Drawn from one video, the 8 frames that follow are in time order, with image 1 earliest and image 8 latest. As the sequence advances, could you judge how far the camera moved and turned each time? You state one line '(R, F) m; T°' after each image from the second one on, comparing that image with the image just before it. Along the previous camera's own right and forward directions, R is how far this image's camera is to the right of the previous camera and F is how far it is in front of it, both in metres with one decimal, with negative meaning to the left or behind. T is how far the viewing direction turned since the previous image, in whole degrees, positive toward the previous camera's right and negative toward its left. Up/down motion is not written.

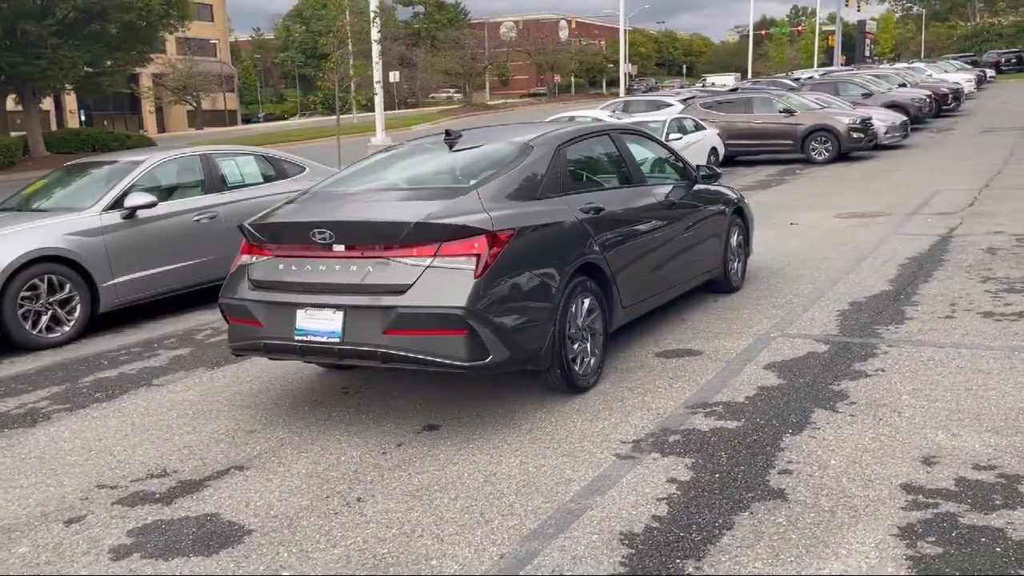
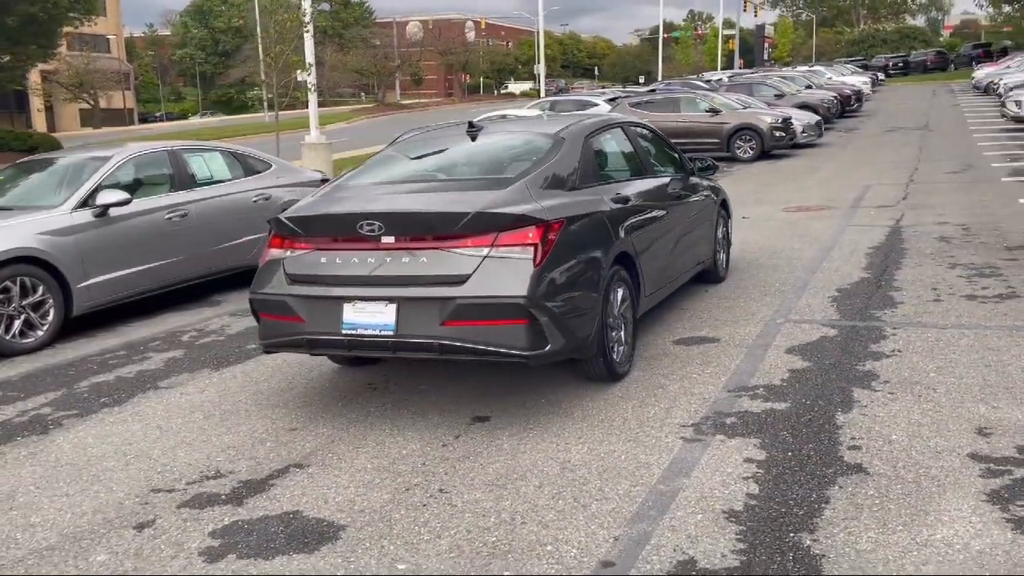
(-0.8, 0.0) m; +6°
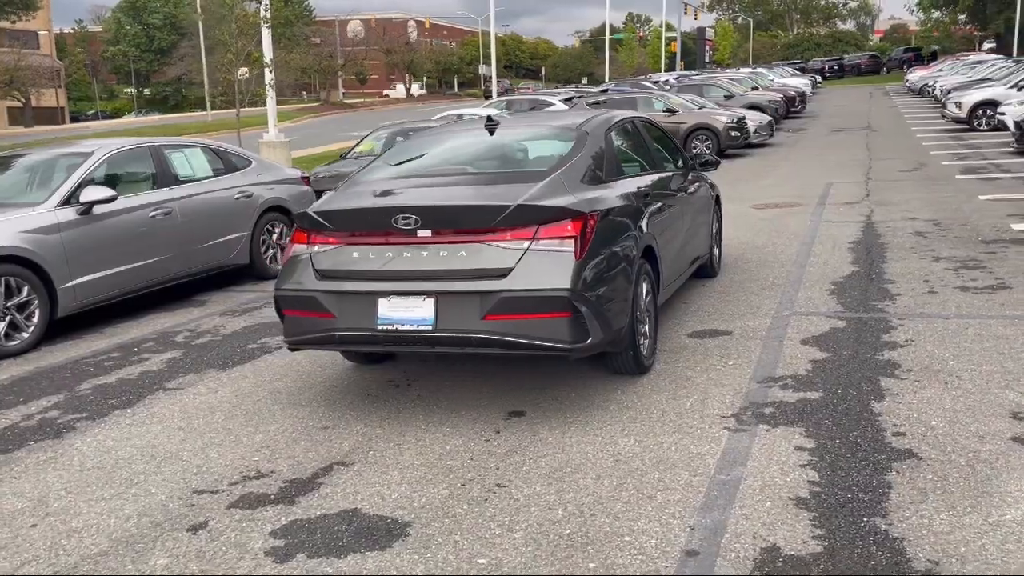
(-0.5, 0.0) m; +4°
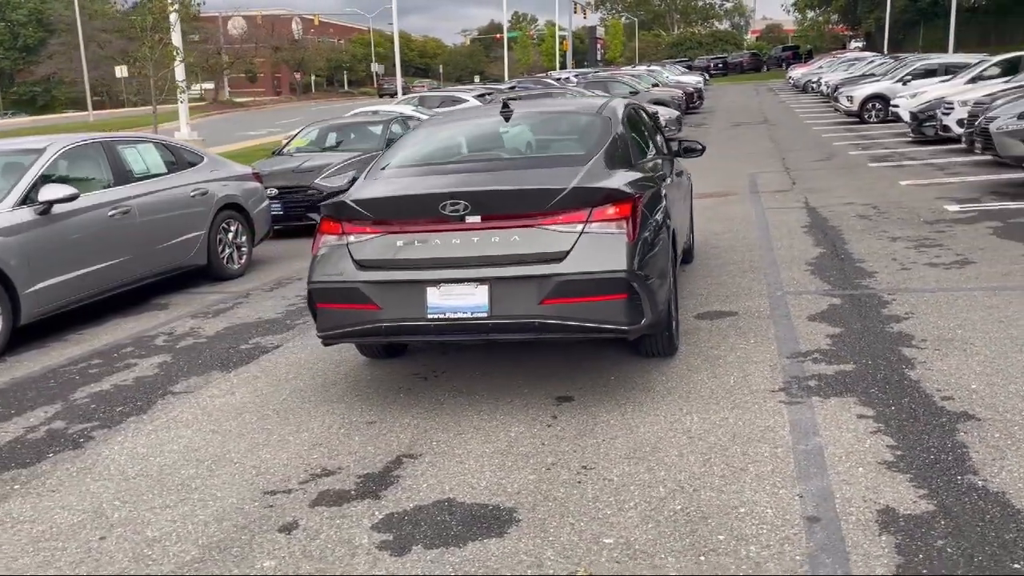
(-0.9, +0.1) m; +7°
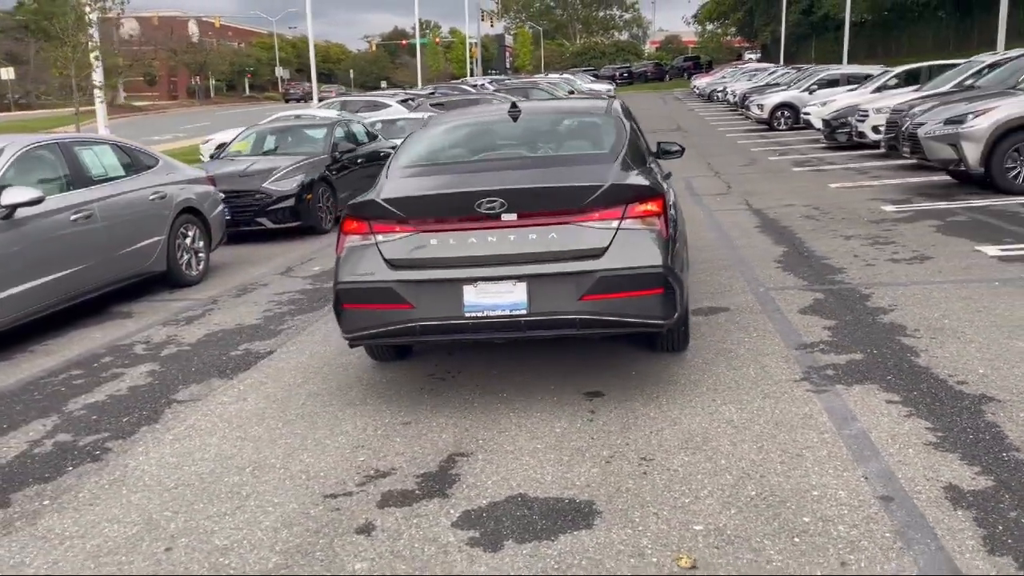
(-0.7, 0.0) m; +6°
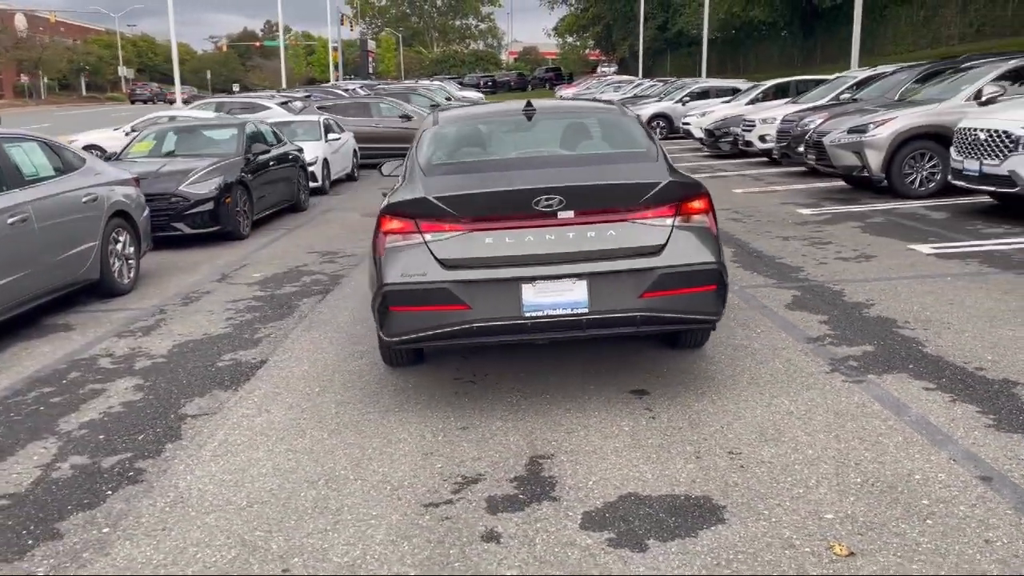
(-1.1, +0.2) m; +9°
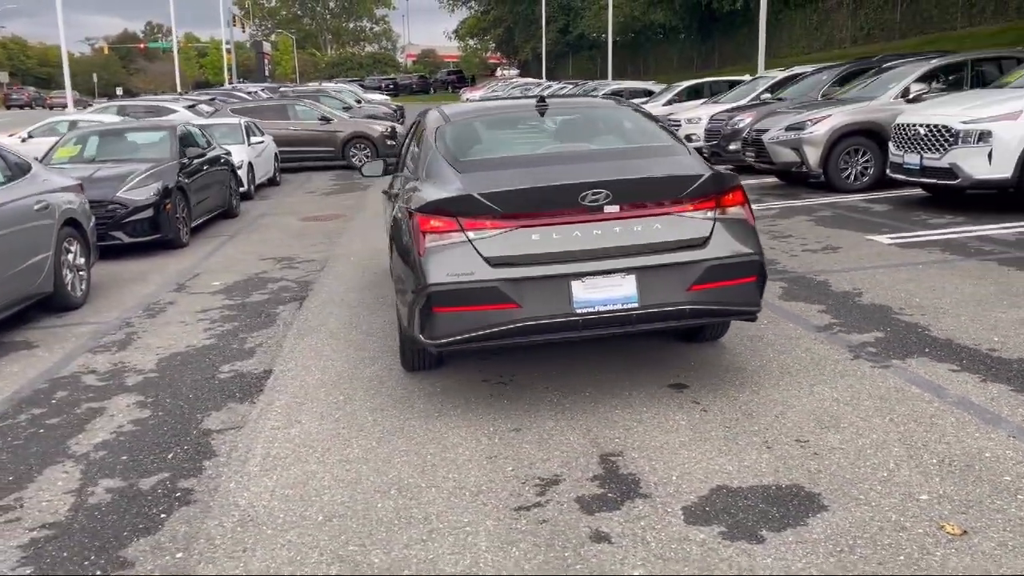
(-0.8, +0.1) m; +6°
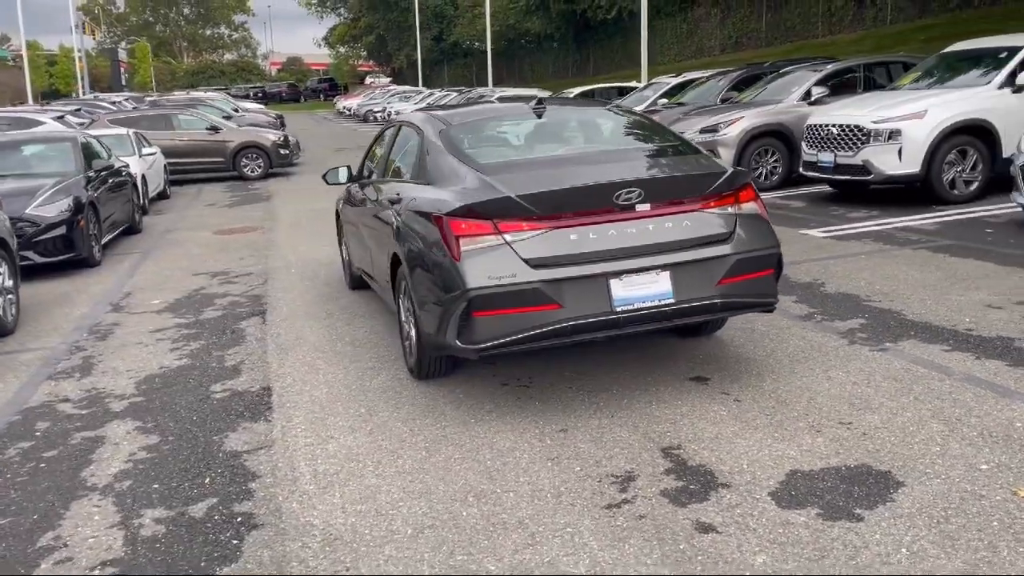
(-0.9, +0.1) m; +8°
